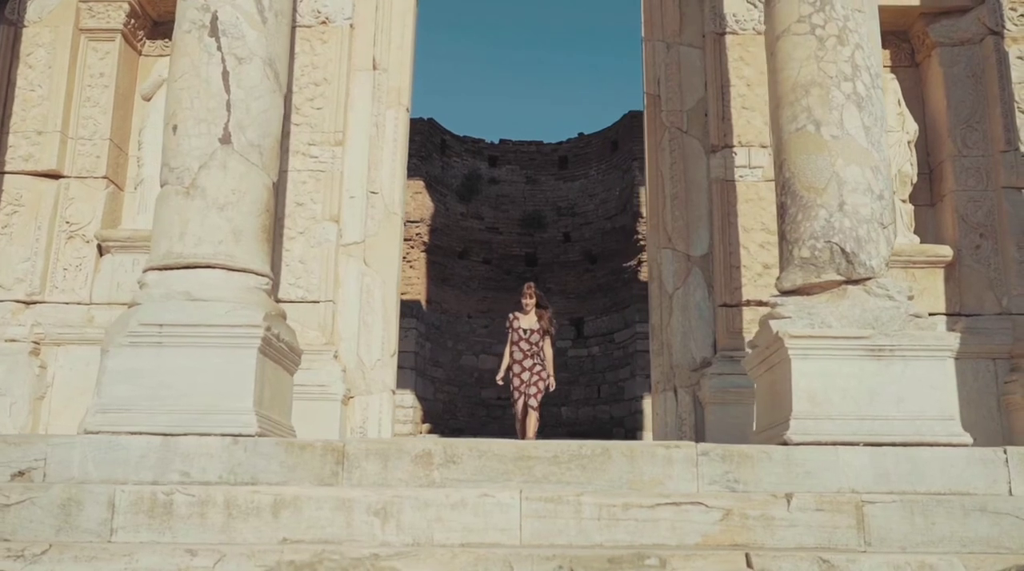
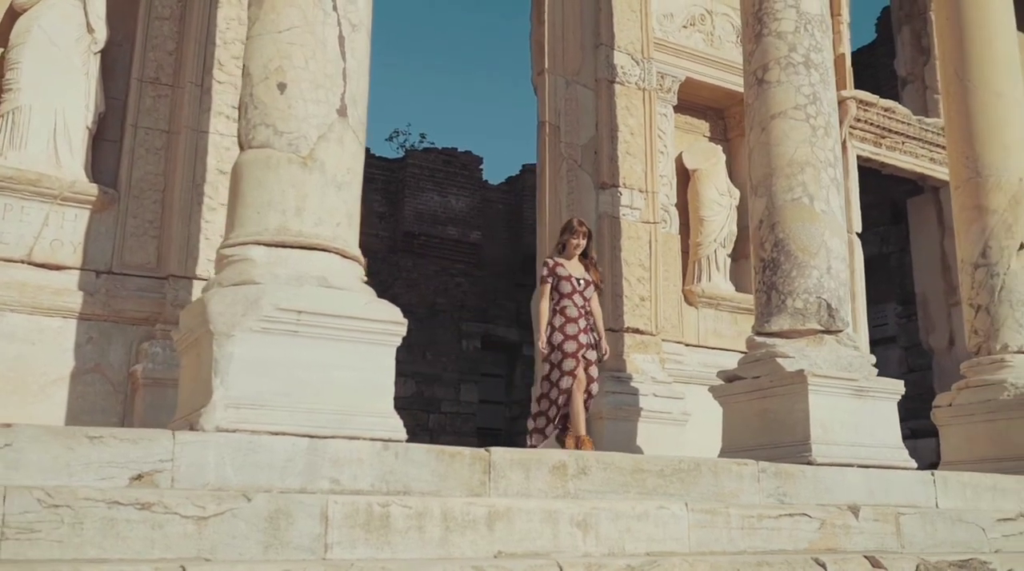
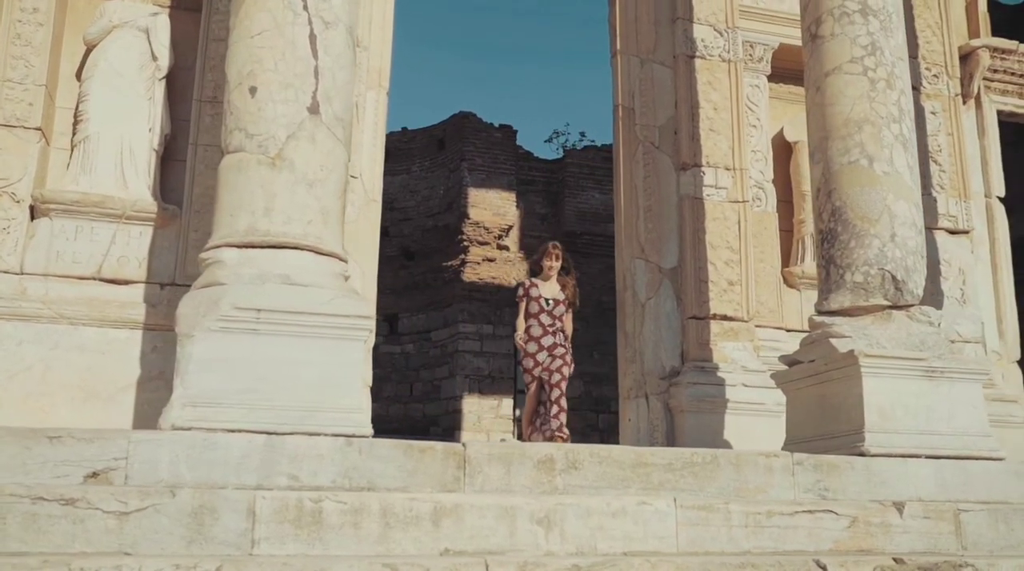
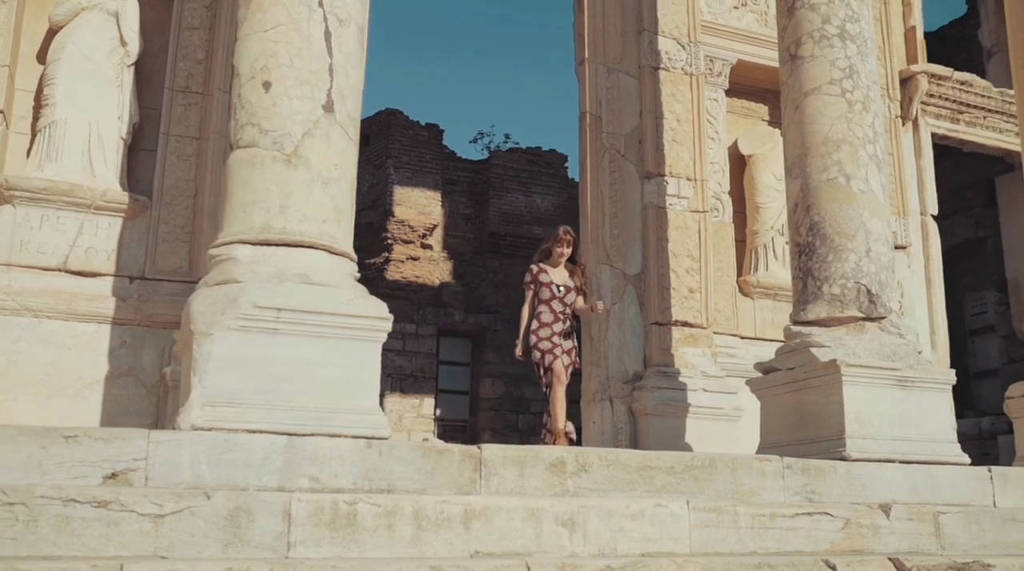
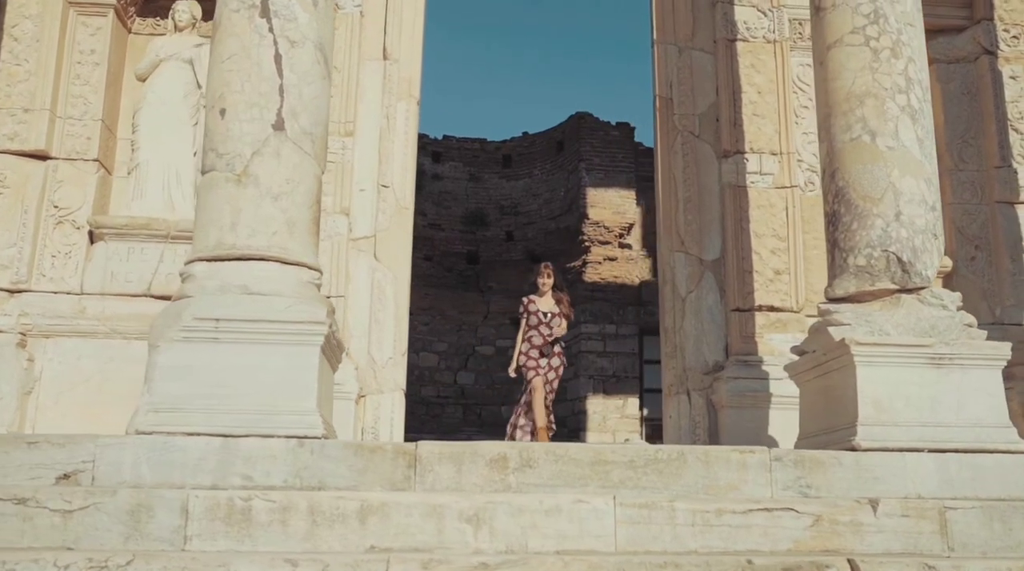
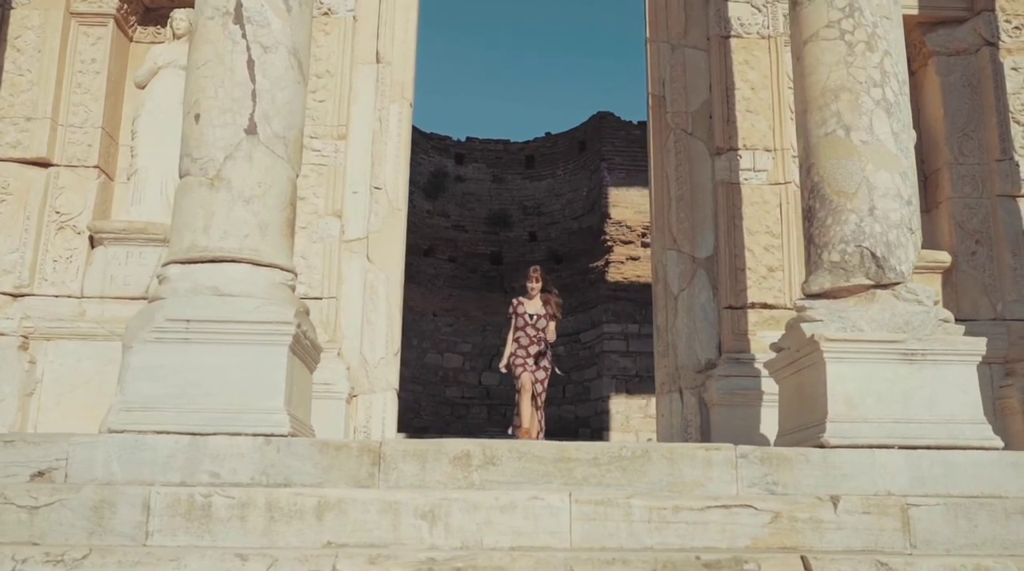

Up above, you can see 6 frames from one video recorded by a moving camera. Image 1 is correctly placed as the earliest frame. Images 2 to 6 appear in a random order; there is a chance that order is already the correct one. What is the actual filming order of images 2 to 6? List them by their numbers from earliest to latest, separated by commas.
6, 5, 3, 4, 2
